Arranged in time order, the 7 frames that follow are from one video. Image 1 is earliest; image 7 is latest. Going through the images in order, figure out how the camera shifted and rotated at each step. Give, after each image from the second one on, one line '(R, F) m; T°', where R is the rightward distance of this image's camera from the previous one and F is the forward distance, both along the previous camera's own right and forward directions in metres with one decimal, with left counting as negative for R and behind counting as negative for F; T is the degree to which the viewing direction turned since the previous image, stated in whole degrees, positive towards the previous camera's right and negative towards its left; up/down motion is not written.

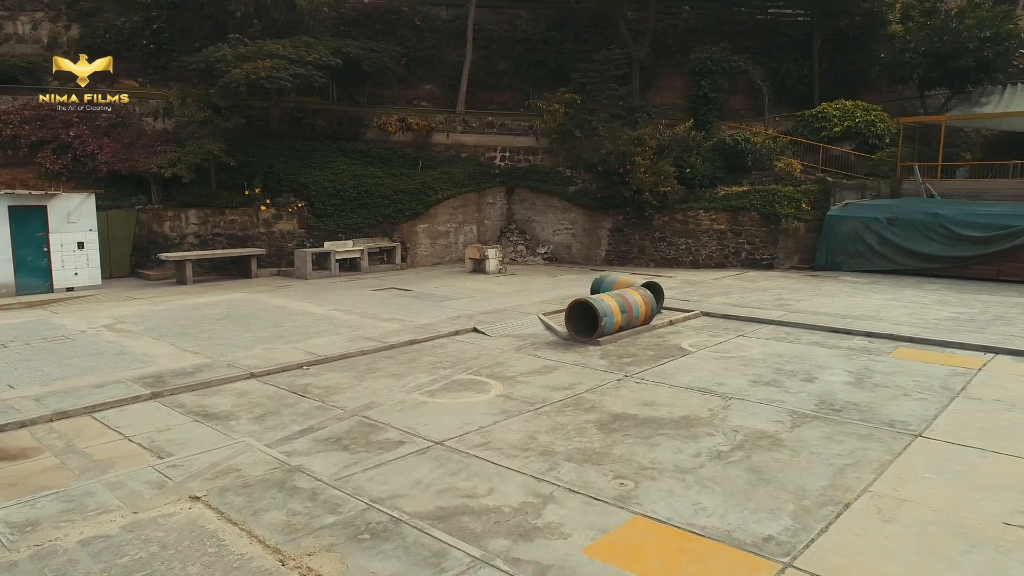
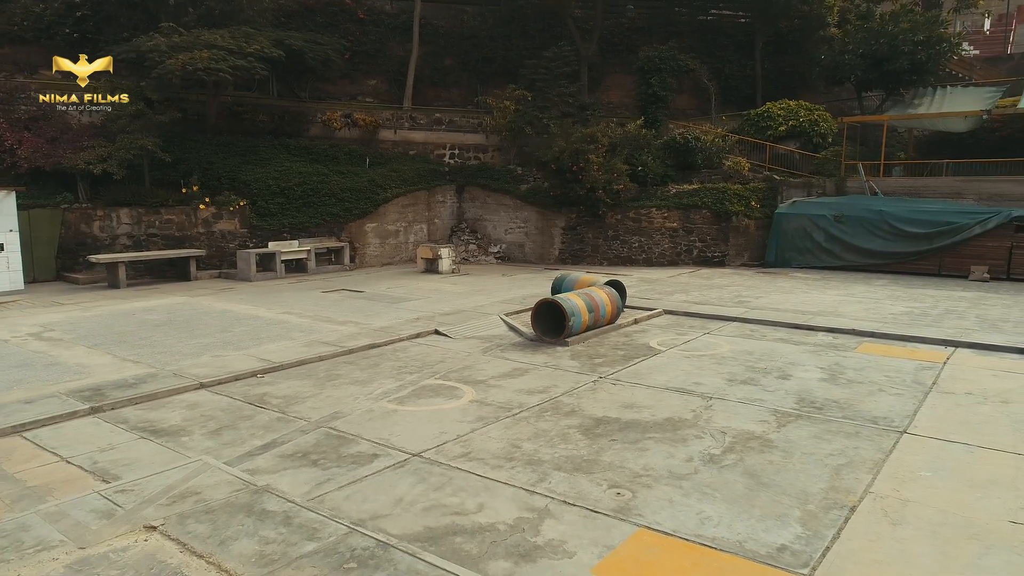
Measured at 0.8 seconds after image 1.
(-0.3, +0.4) m; +5°
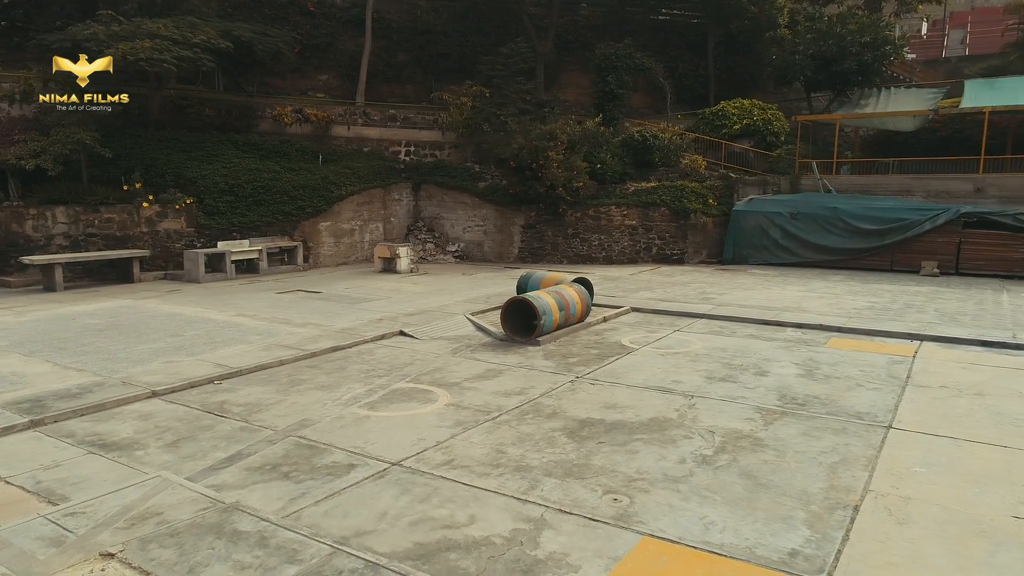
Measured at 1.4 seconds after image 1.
(-0.2, +0.3) m; +4°
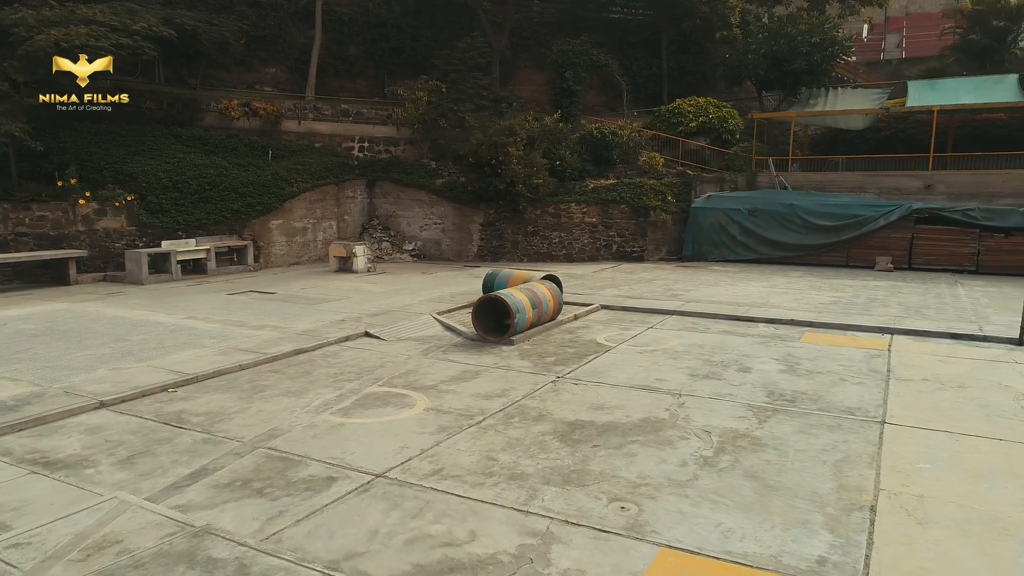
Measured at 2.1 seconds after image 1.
(-0.3, +0.3) m; +4°
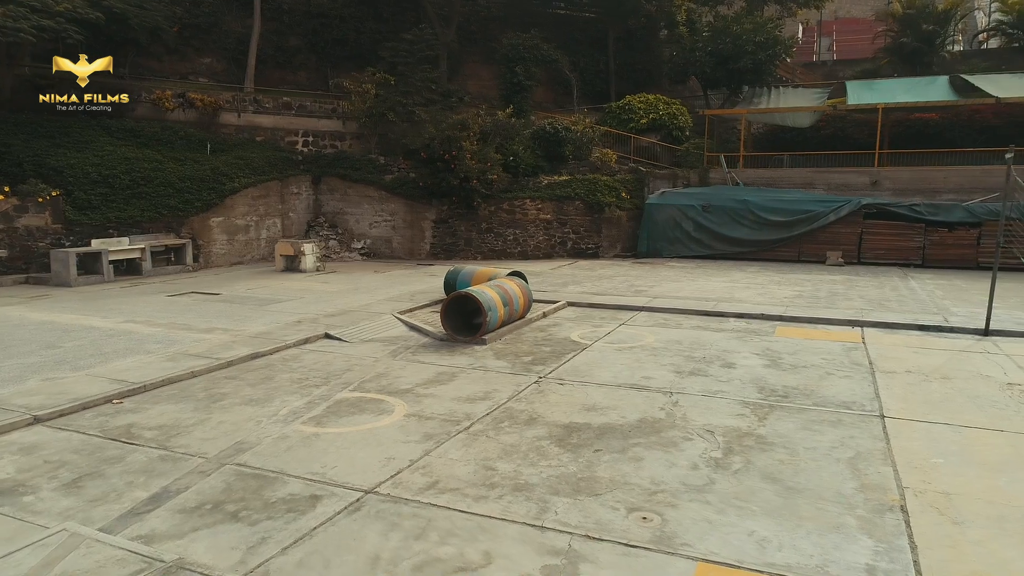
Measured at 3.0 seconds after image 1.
(-0.4, +0.4) m; +5°
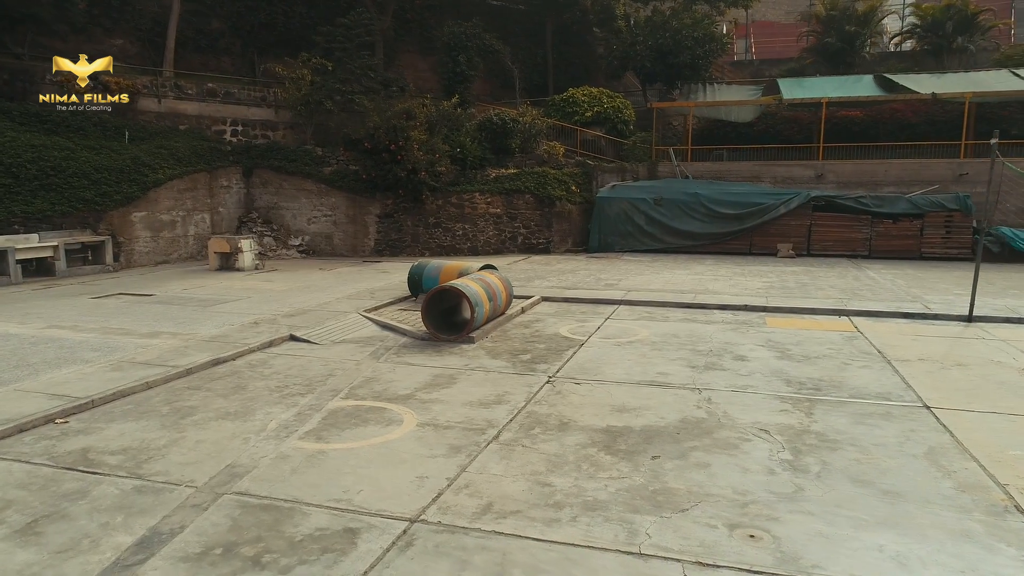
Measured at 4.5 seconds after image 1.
(-0.7, +0.7) m; +7°
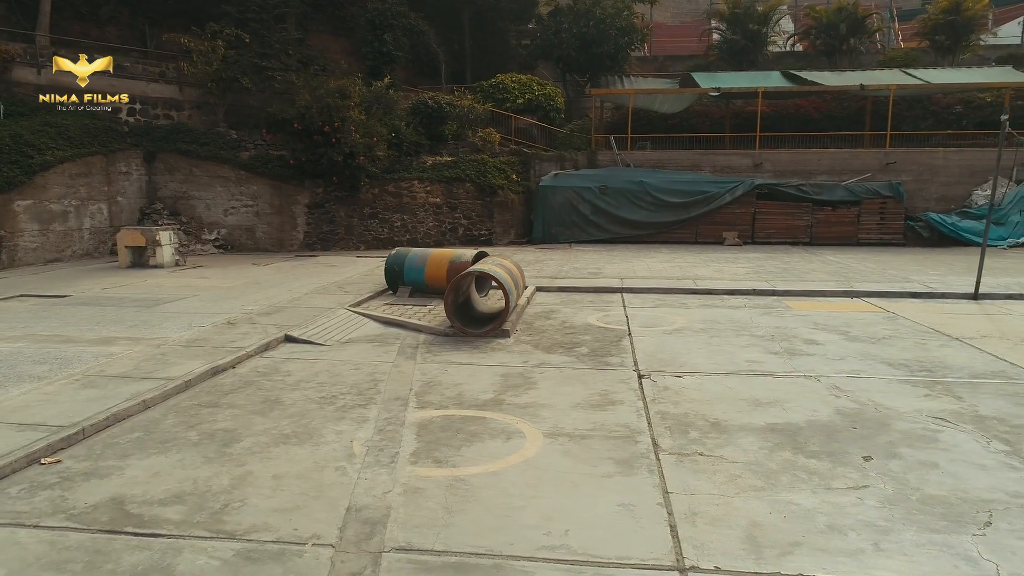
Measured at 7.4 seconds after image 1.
(-1.4, +1.1) m; +10°
